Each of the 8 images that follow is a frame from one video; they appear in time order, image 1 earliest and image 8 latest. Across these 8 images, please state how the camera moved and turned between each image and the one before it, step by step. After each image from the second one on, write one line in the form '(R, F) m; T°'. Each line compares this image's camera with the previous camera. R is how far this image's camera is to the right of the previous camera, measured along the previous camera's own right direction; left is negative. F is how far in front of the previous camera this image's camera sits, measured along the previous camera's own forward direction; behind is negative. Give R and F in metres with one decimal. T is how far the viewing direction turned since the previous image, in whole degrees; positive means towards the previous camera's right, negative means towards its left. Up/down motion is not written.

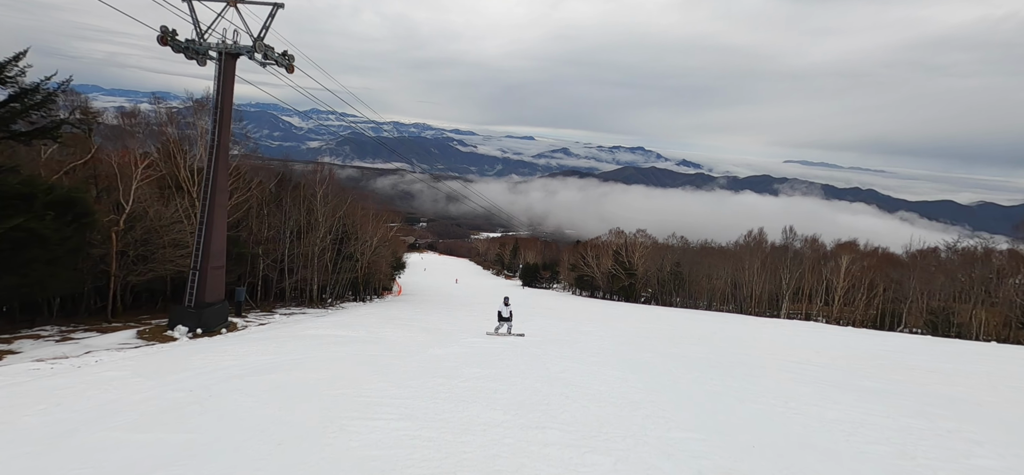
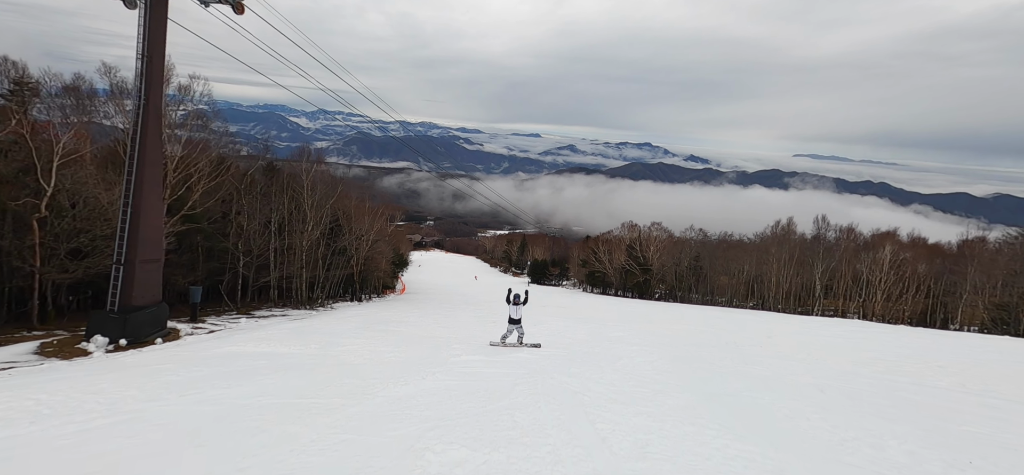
(-0.1, +3.0) m; -1°
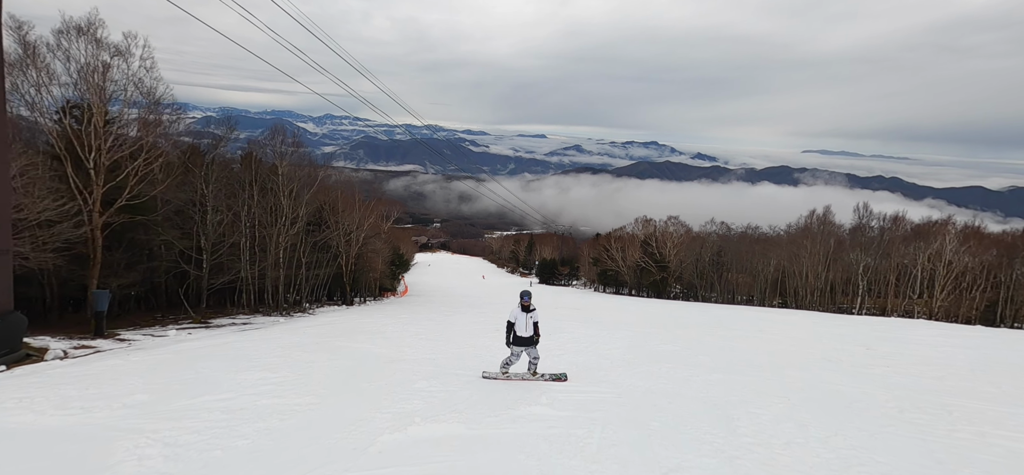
(0.0, +3.6) m; -1°
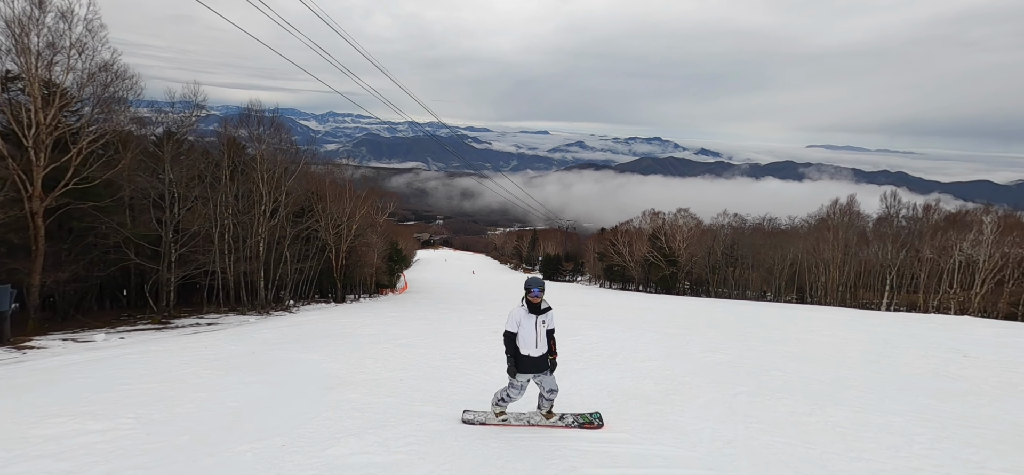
(0.0, +2.2) m; 0°
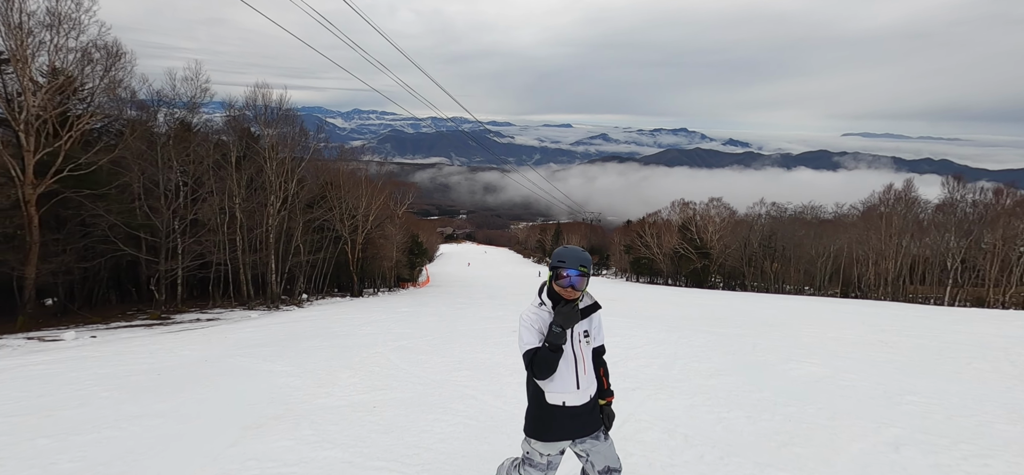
(0.0, +1.6) m; -2°
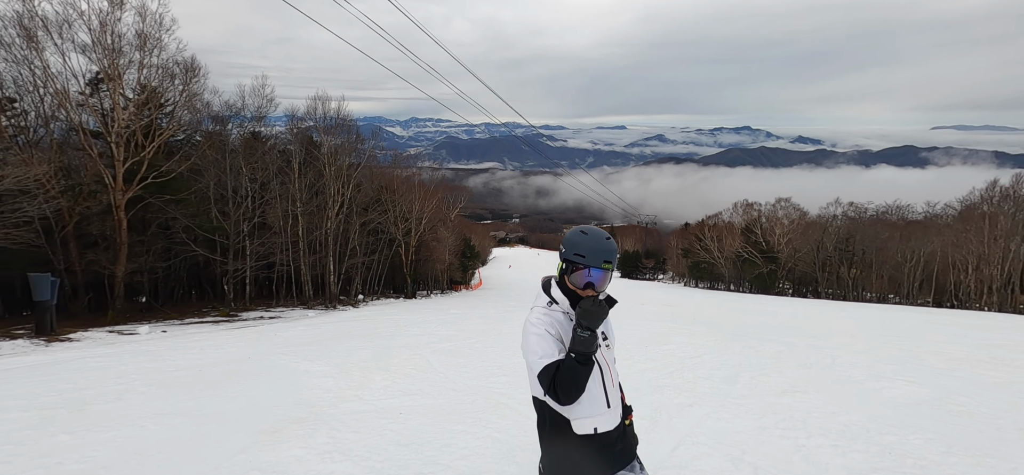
(-0.1, +0.9) m; -6°
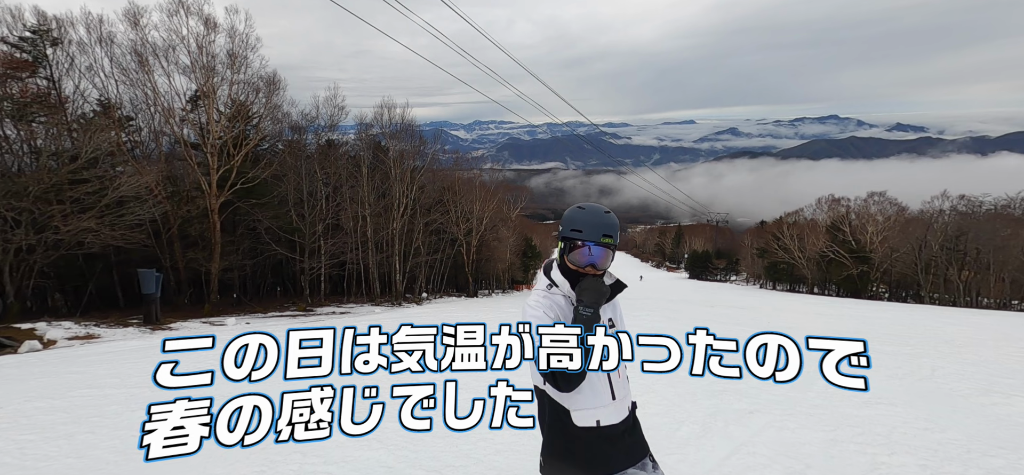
(-0.1, +1.3) m; -7°
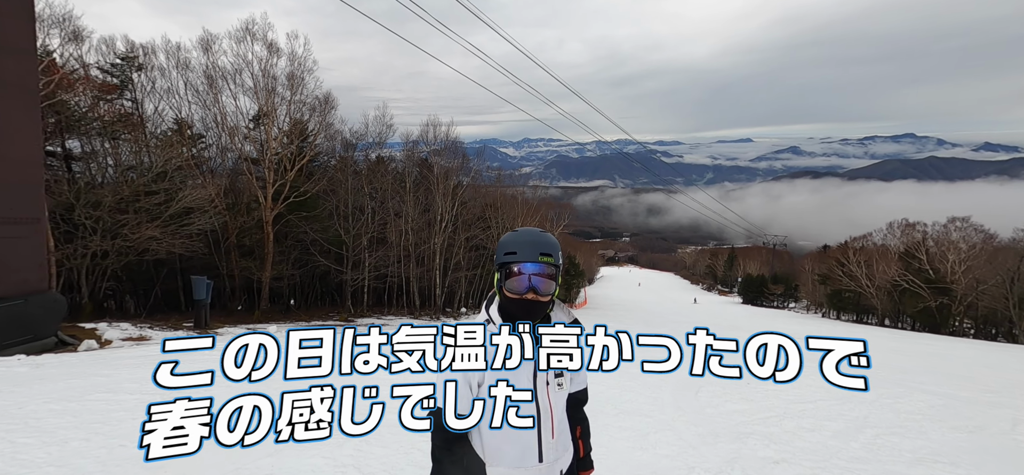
(0.0, +1.2) m; -5°
